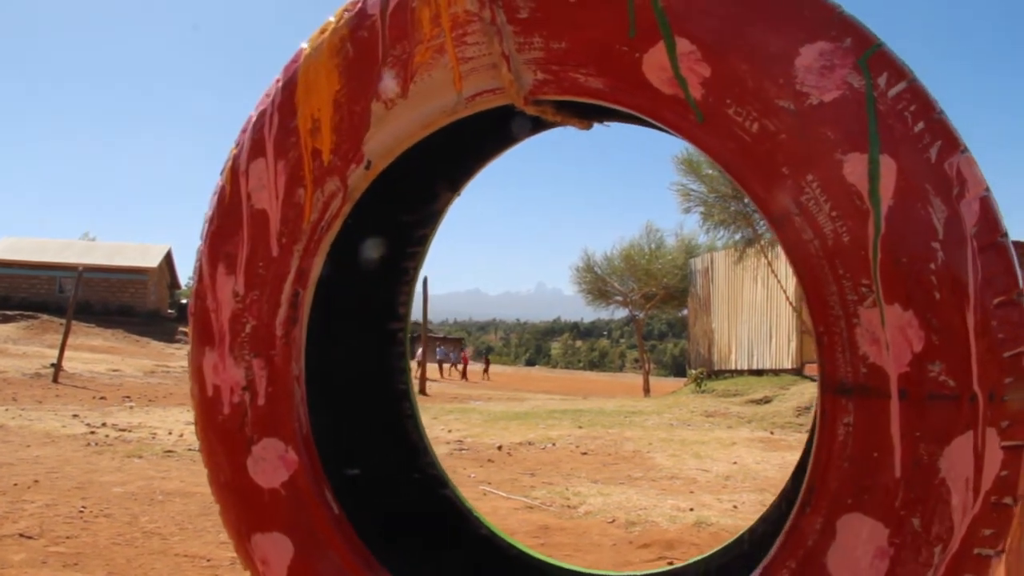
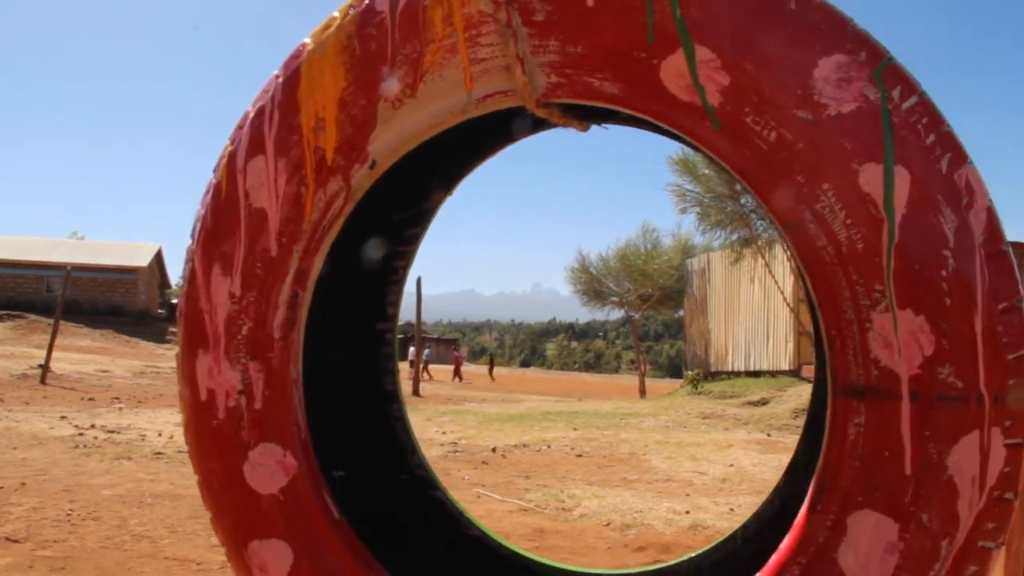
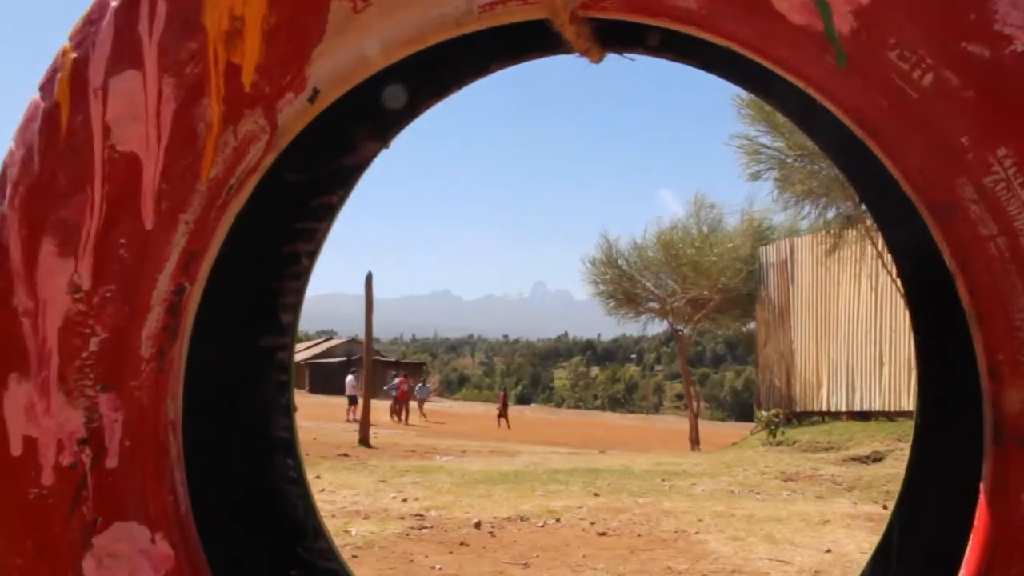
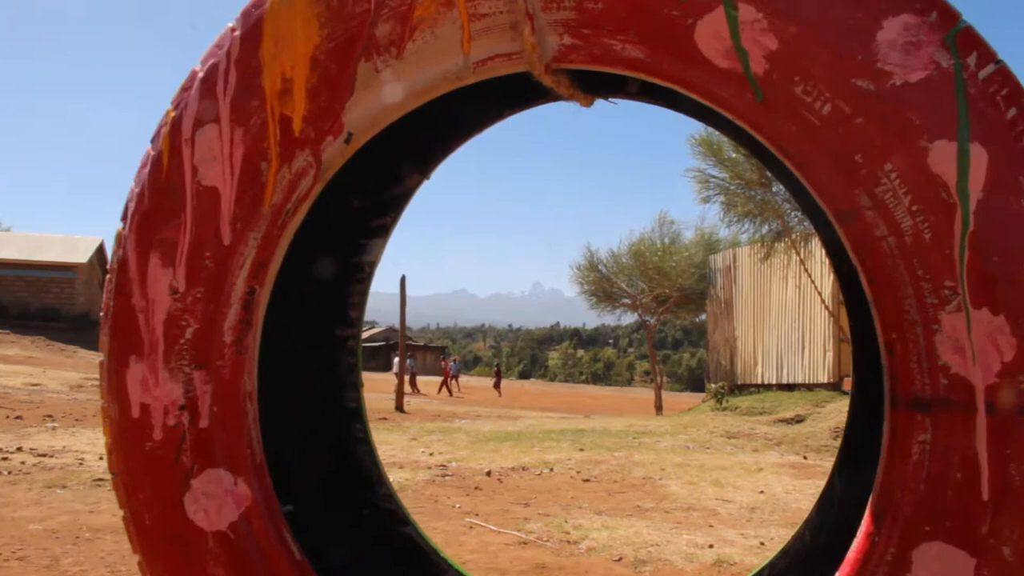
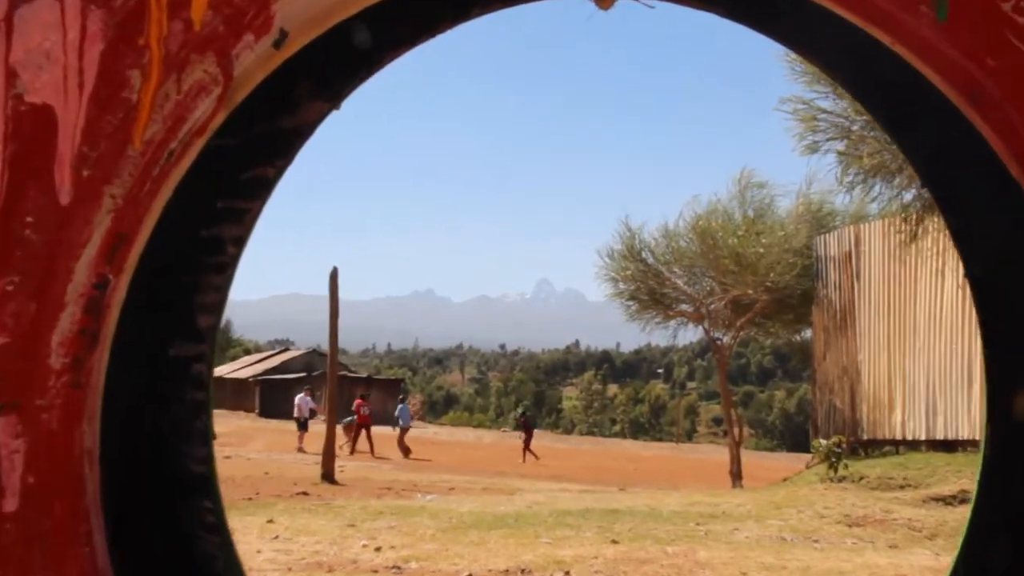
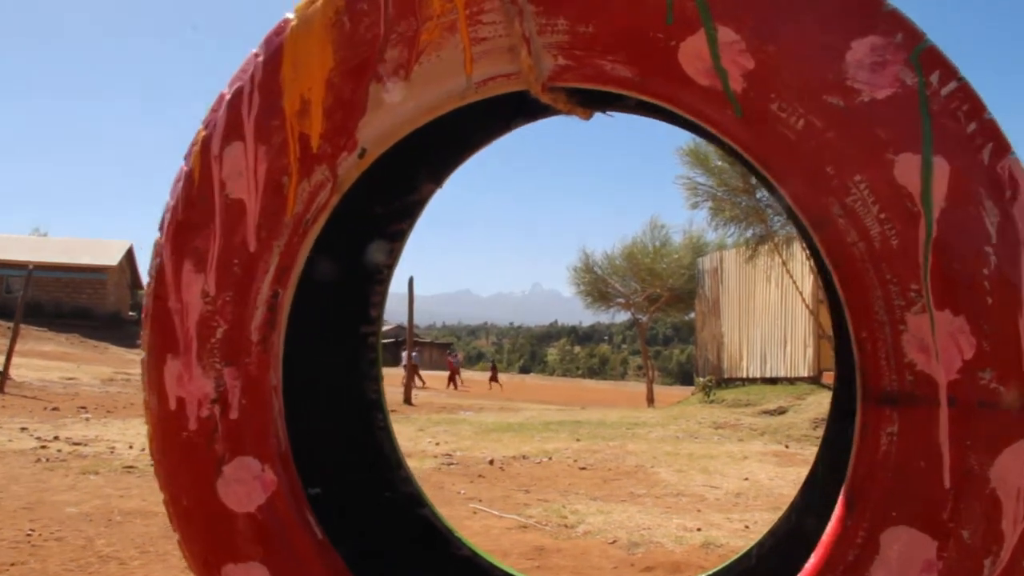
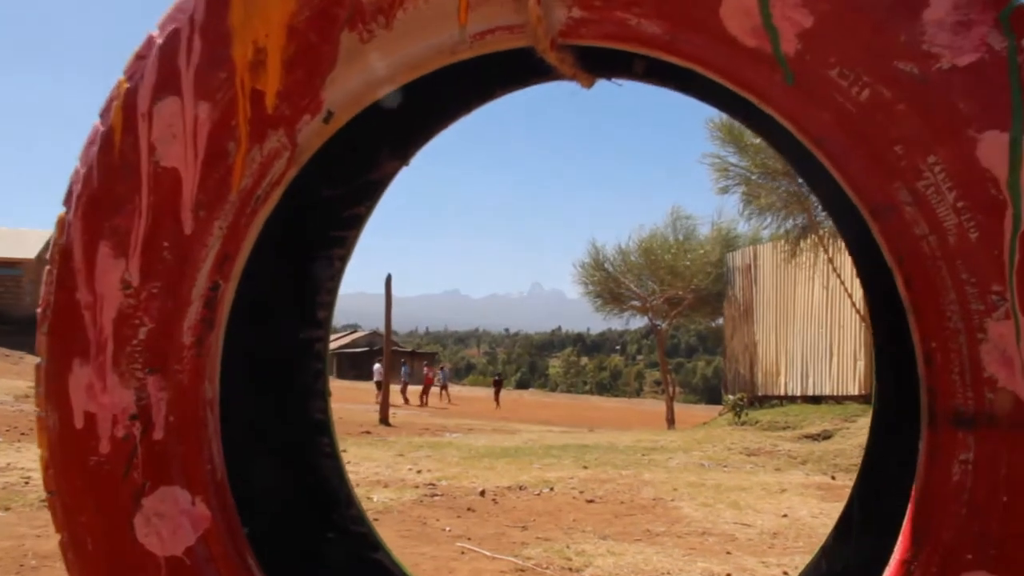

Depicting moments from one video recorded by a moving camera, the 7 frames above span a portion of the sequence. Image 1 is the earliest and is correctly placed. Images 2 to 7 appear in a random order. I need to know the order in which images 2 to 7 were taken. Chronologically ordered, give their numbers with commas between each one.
2, 6, 4, 7, 3, 5
